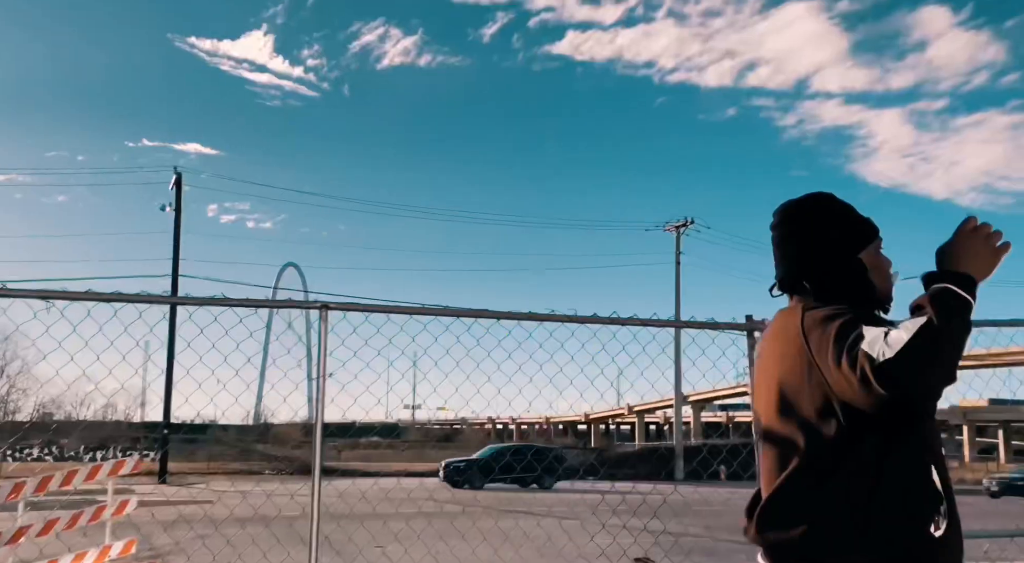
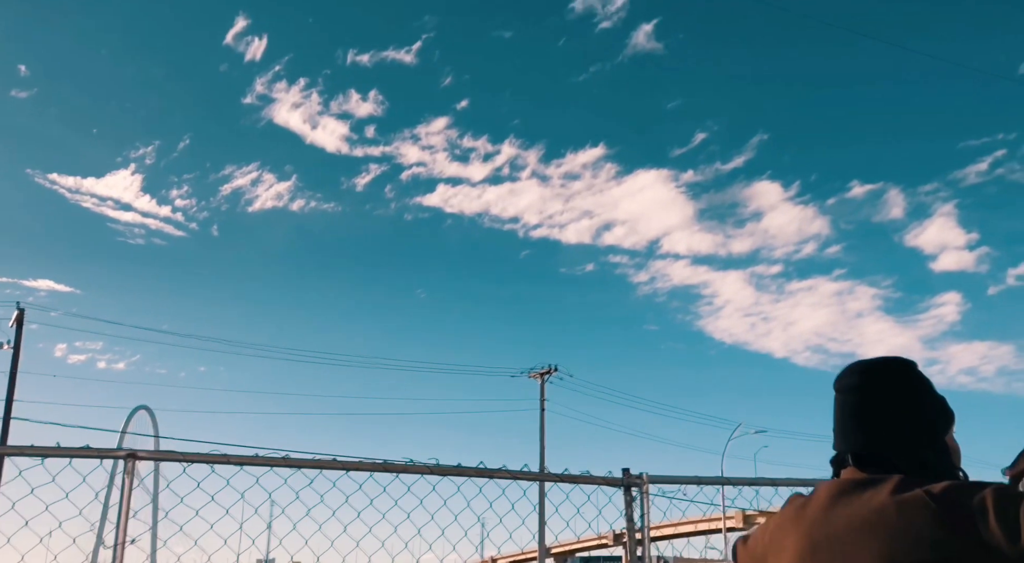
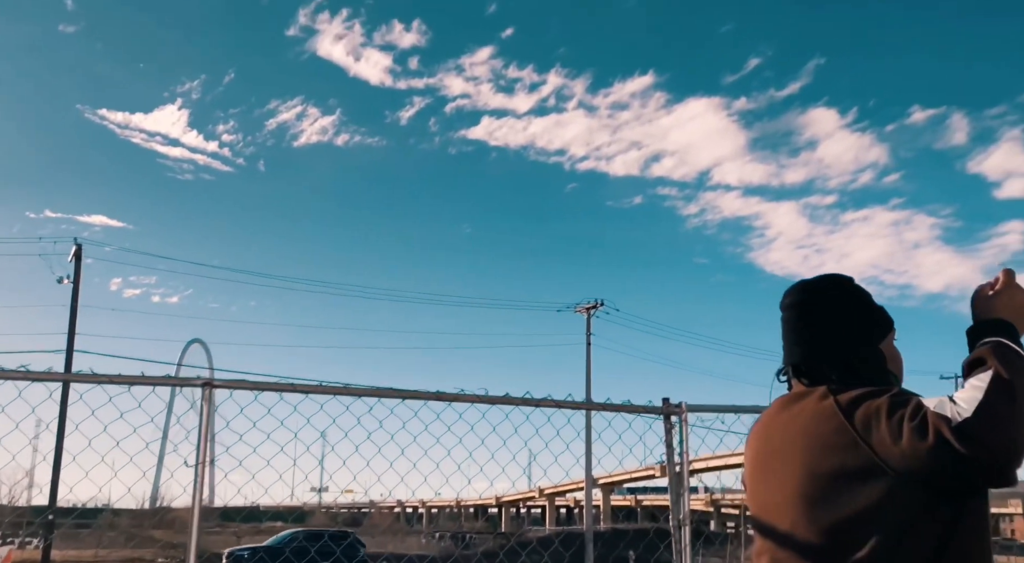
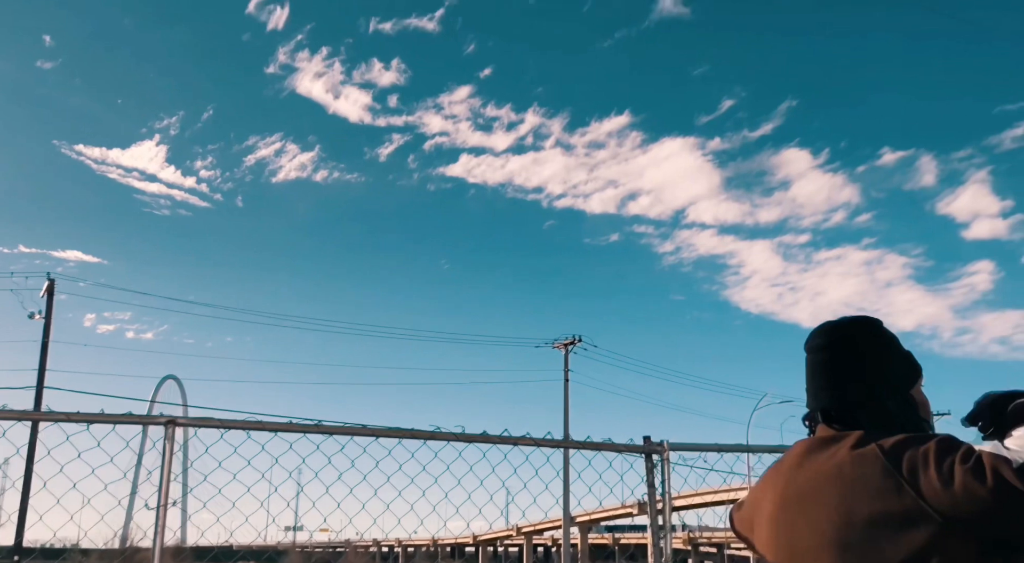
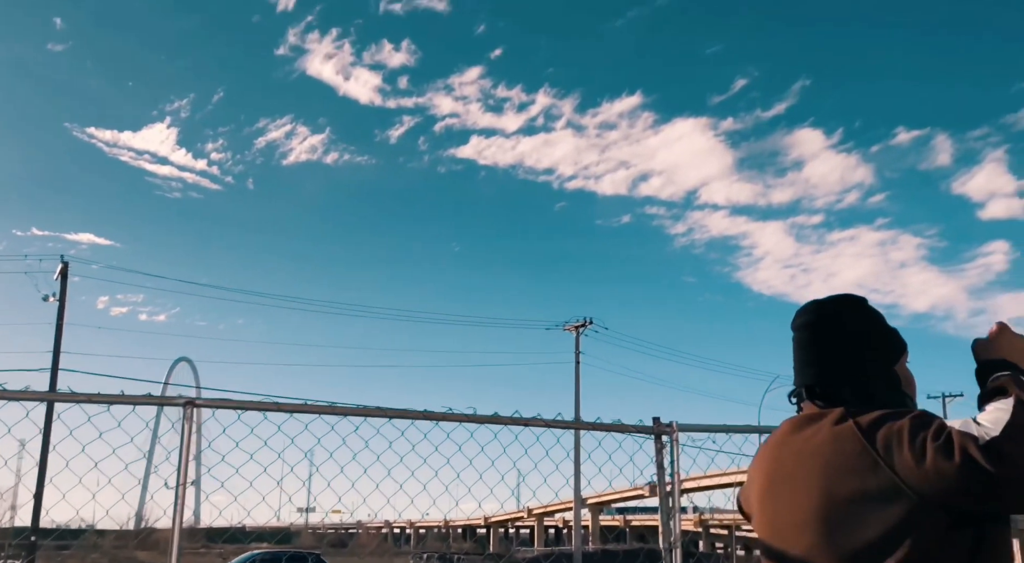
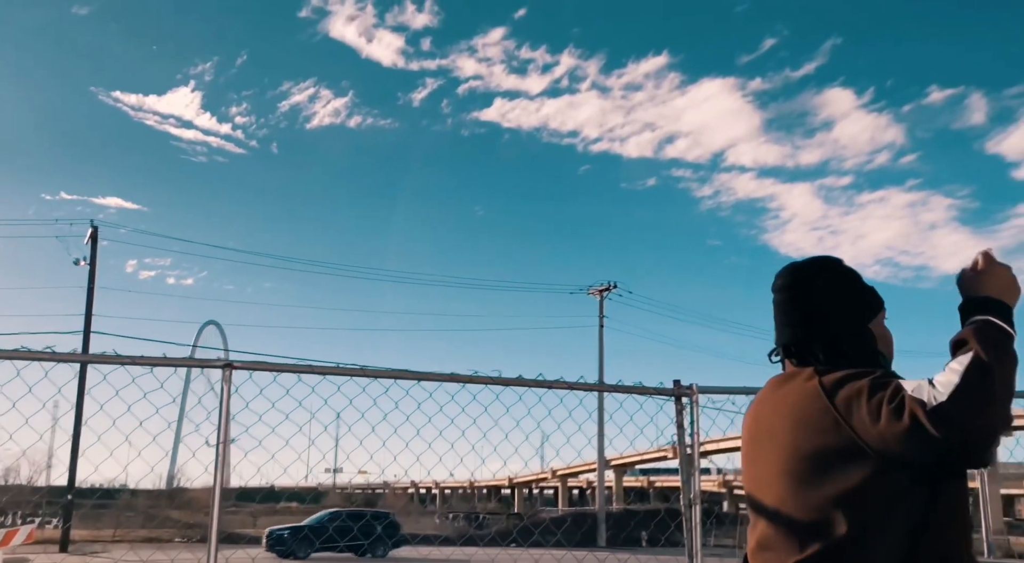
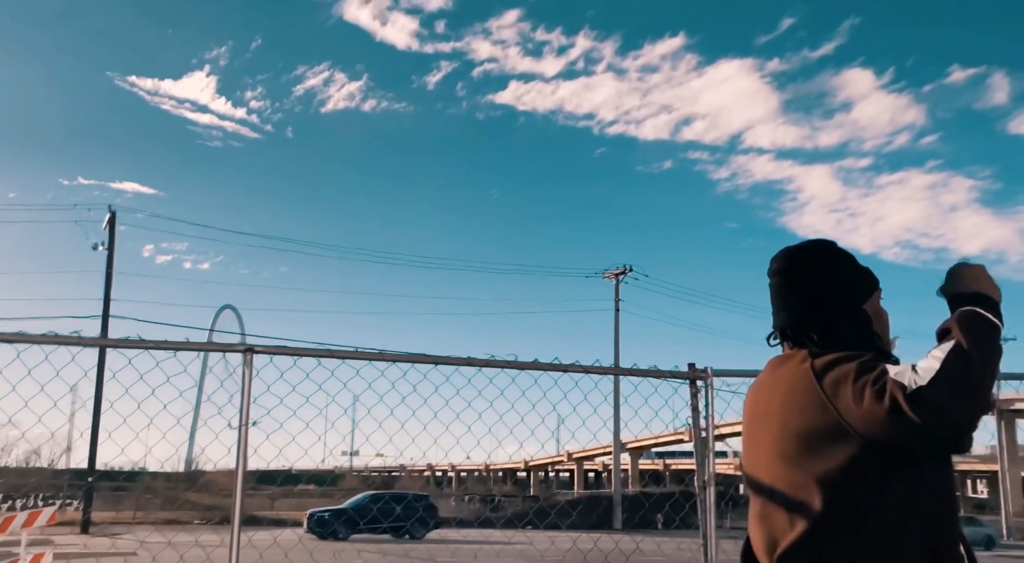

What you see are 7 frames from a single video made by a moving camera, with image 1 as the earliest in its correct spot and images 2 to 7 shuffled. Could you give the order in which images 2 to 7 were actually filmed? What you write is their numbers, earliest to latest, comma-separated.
7, 6, 3, 5, 4, 2
